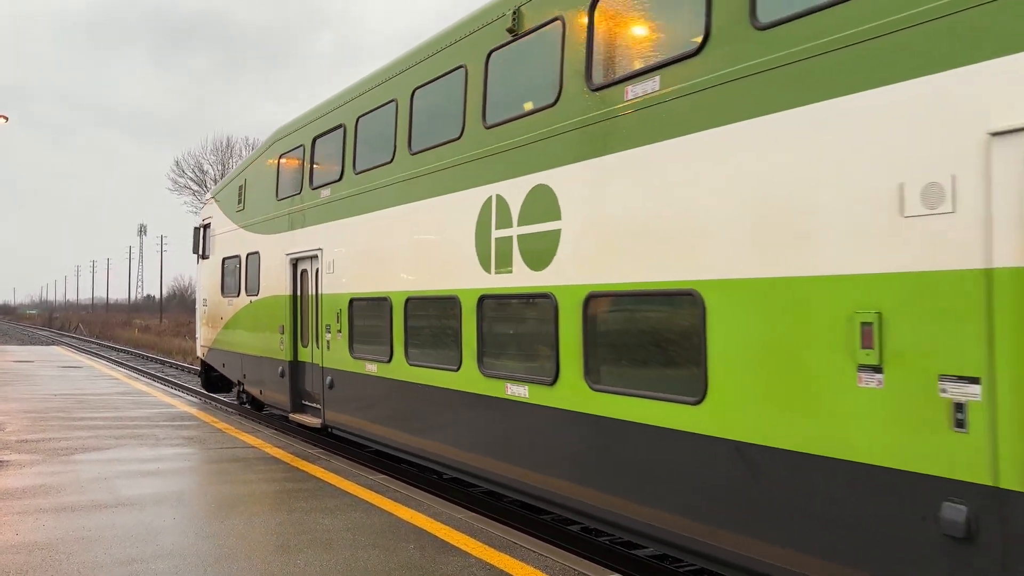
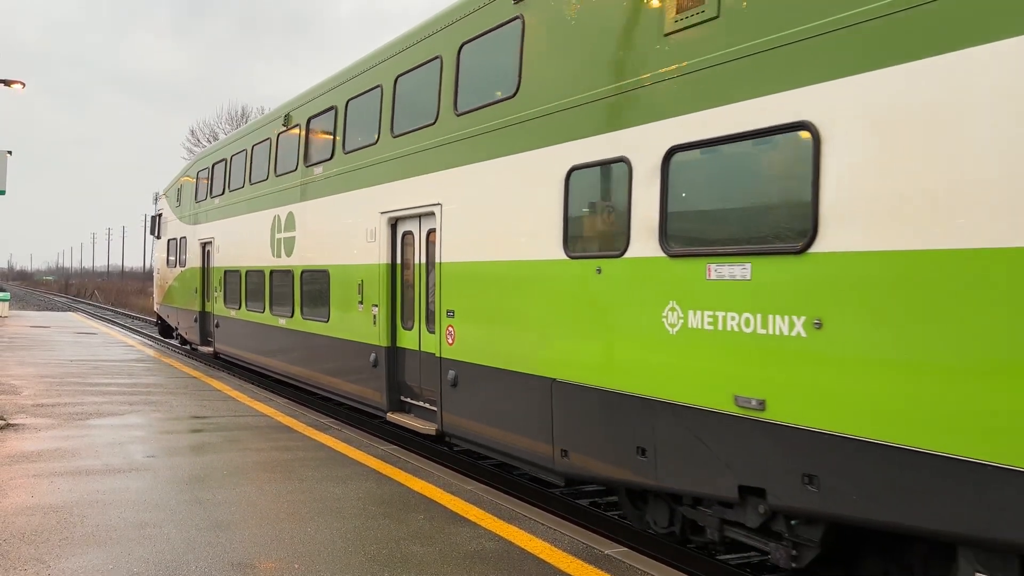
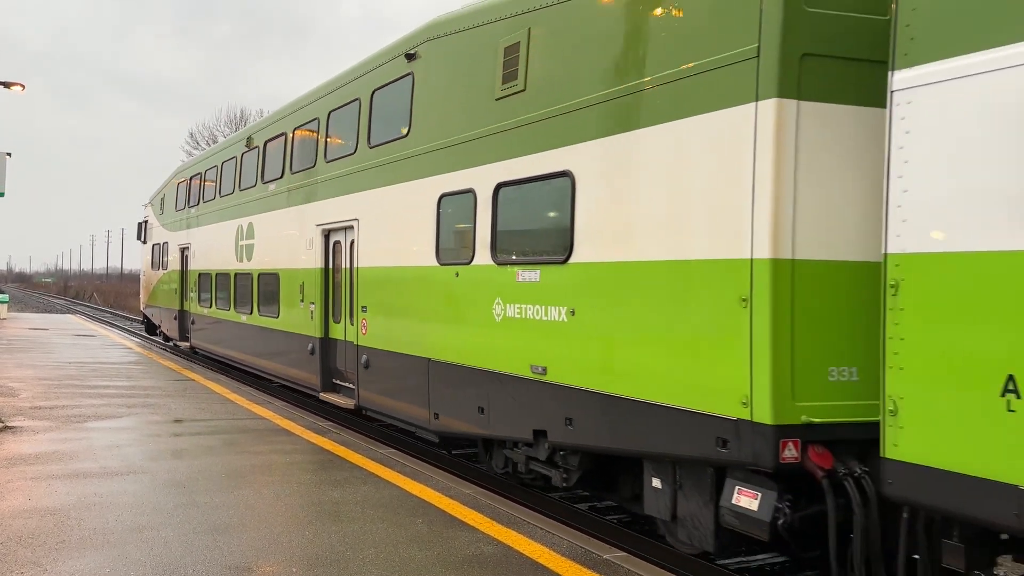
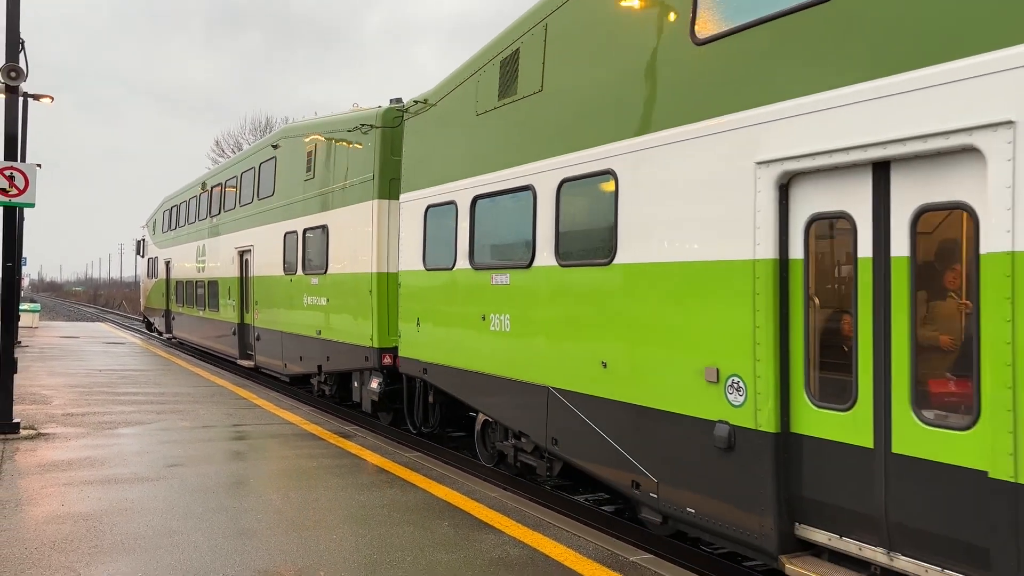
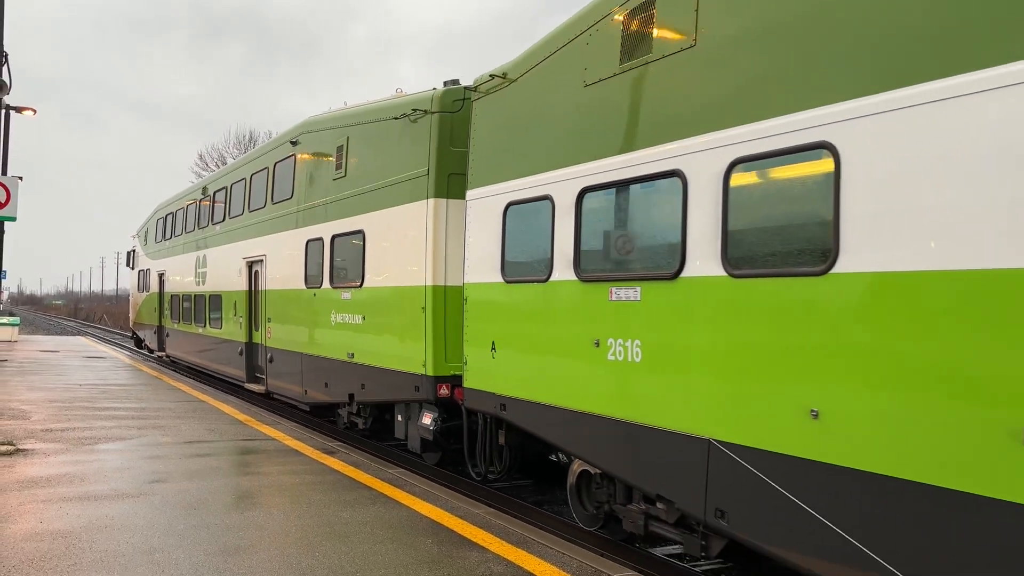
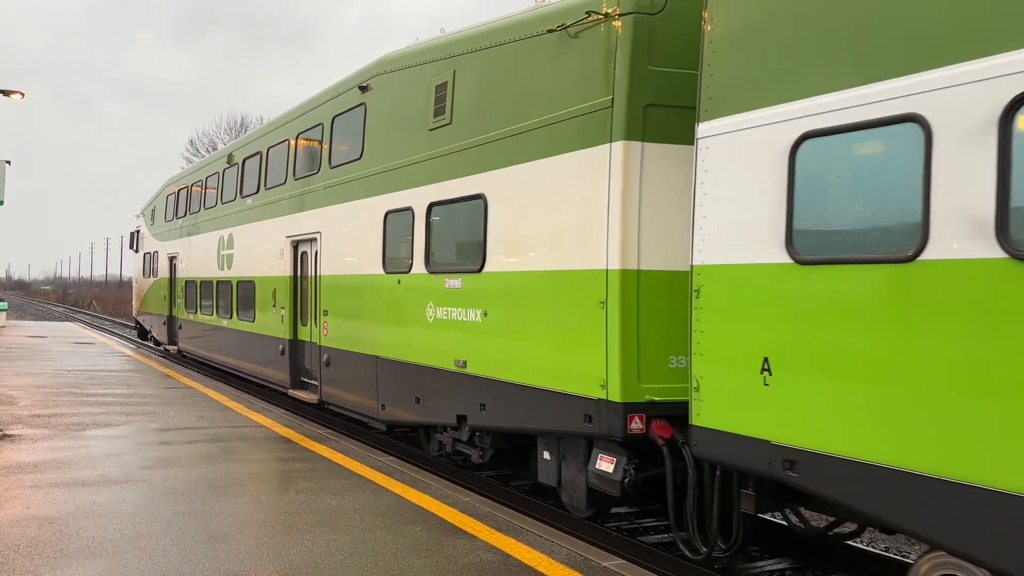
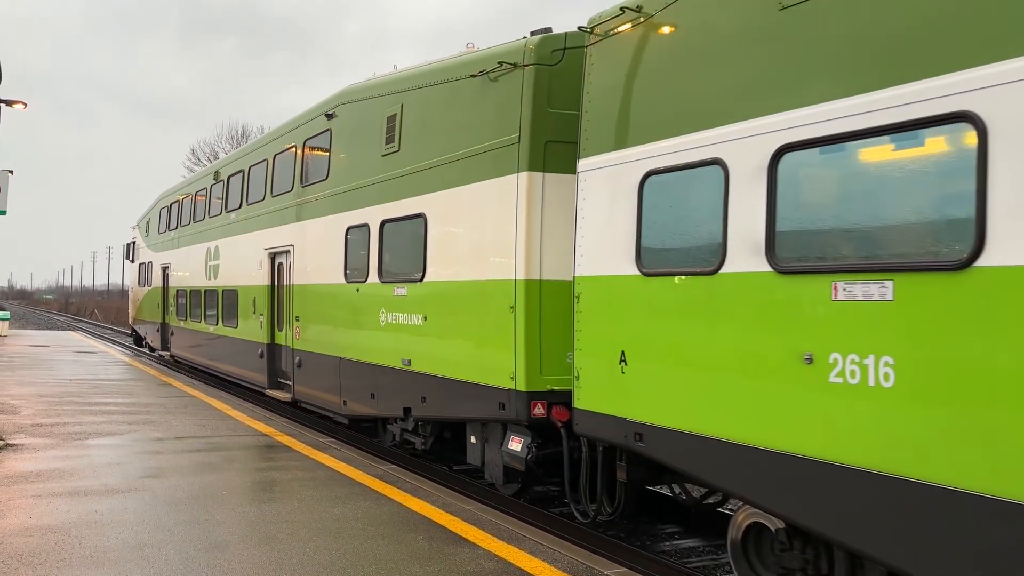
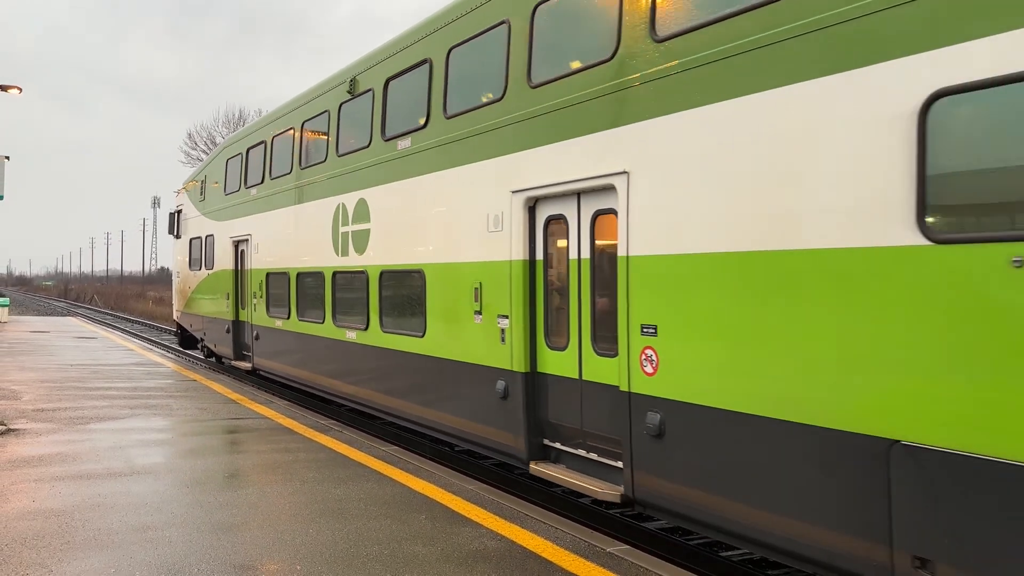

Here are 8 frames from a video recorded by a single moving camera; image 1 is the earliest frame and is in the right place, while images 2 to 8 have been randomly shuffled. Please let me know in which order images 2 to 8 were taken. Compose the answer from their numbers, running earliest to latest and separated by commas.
8, 2, 3, 6, 7, 5, 4
